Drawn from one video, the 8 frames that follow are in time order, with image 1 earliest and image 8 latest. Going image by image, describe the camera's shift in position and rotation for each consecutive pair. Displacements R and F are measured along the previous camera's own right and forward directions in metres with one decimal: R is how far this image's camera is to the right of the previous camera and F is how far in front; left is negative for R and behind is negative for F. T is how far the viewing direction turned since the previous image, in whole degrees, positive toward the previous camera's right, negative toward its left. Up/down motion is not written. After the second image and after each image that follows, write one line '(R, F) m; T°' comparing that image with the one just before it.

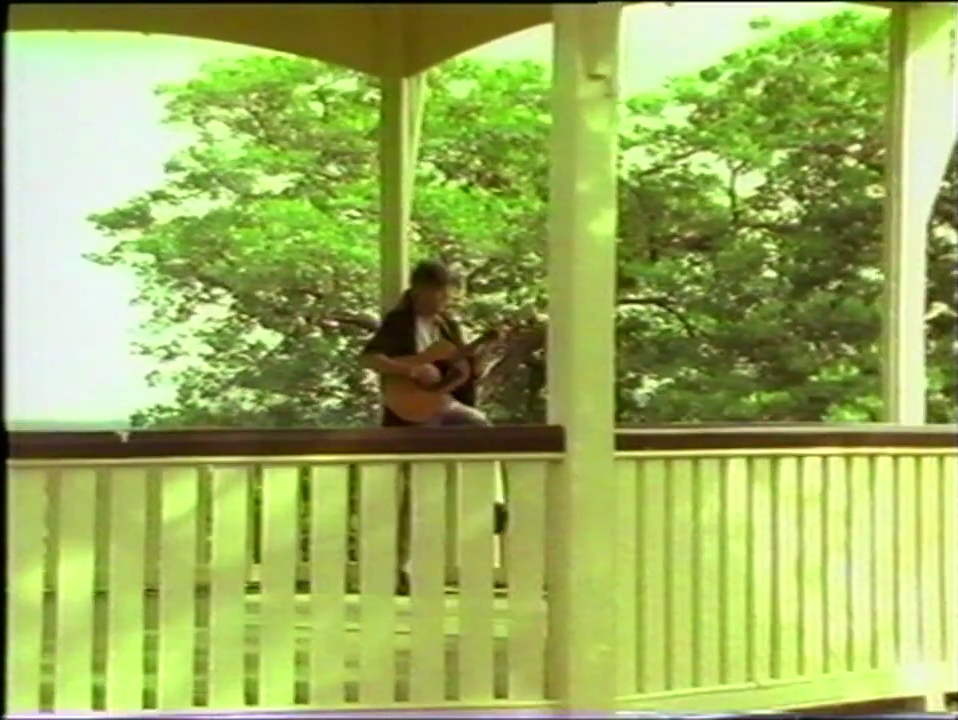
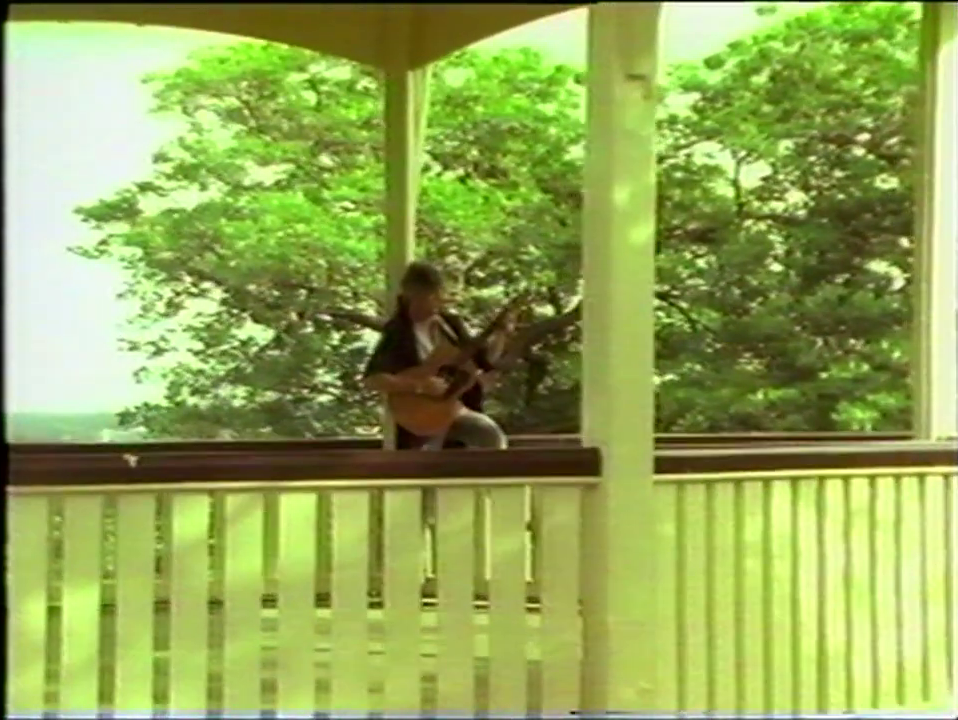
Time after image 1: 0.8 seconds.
(-0.1, +0.4) m; 0°
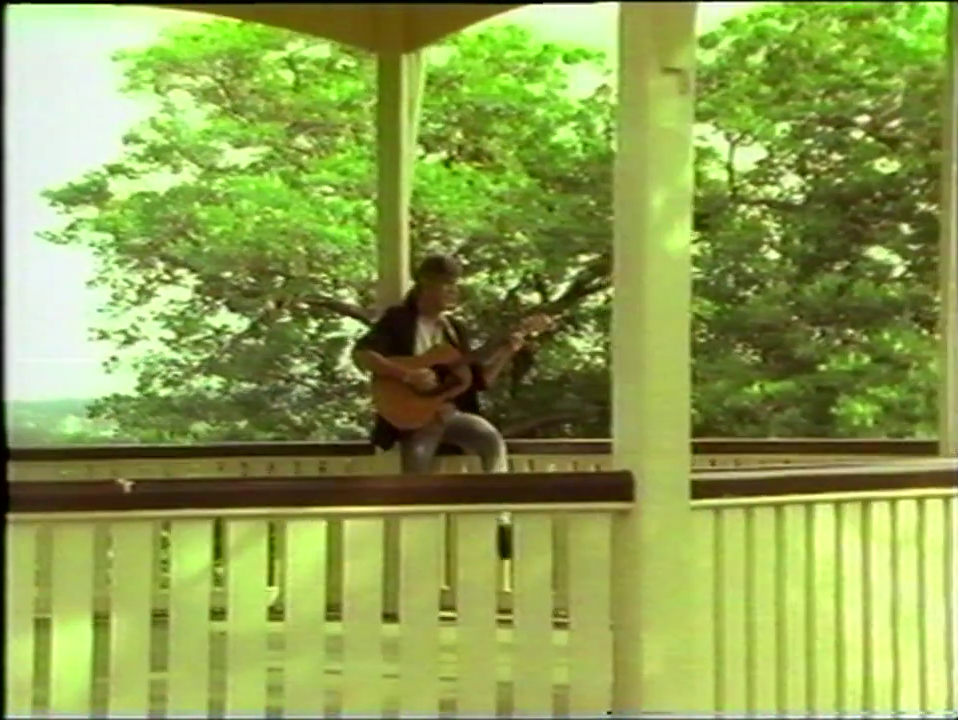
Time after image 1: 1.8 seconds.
(-0.1, +0.5) m; +1°
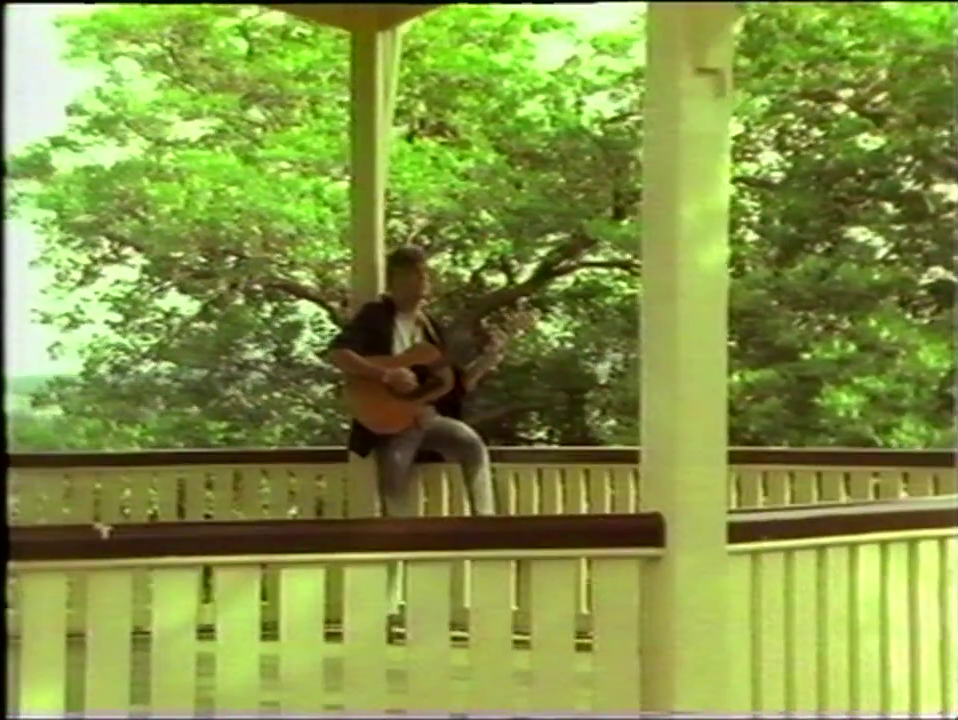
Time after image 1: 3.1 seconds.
(-0.1, +0.6) m; +2°
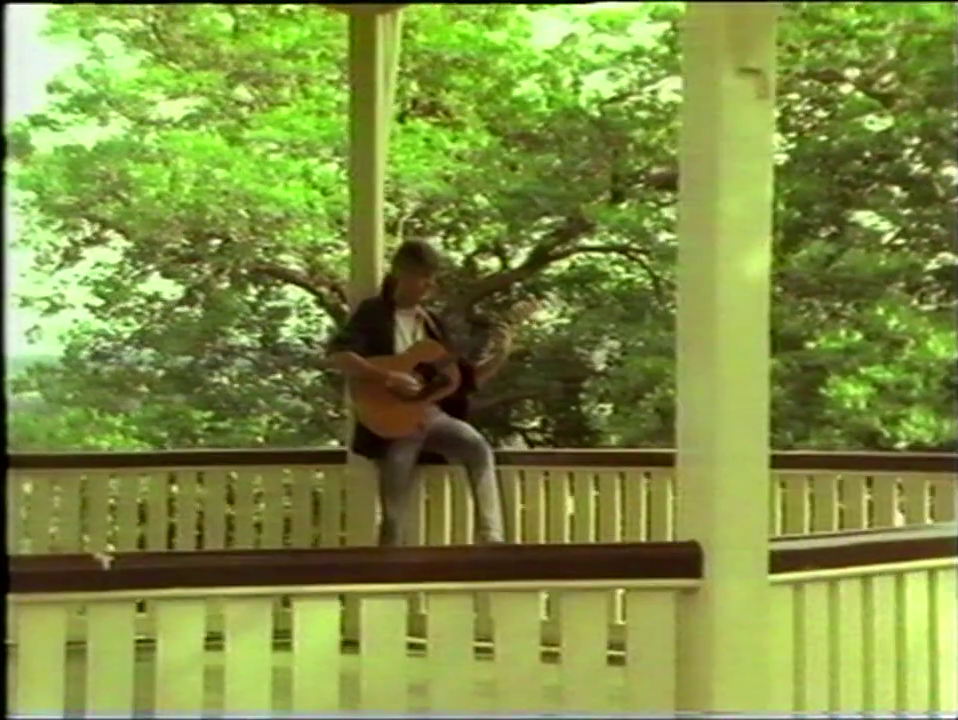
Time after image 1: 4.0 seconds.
(-0.1, +0.3) m; +1°
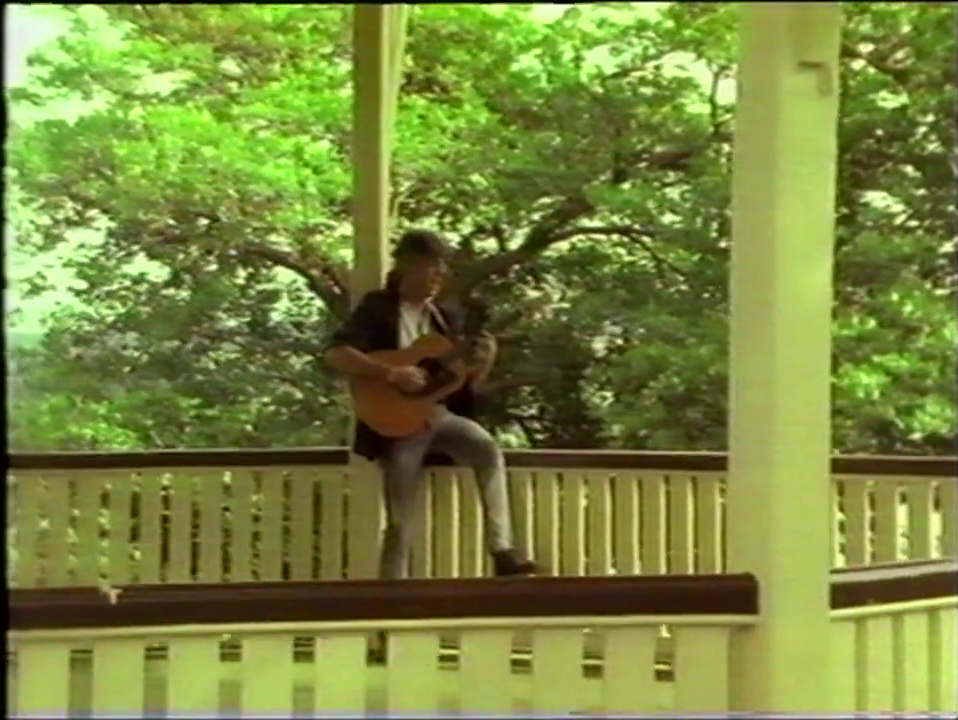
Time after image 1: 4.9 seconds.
(-0.1, +0.4) m; 0°
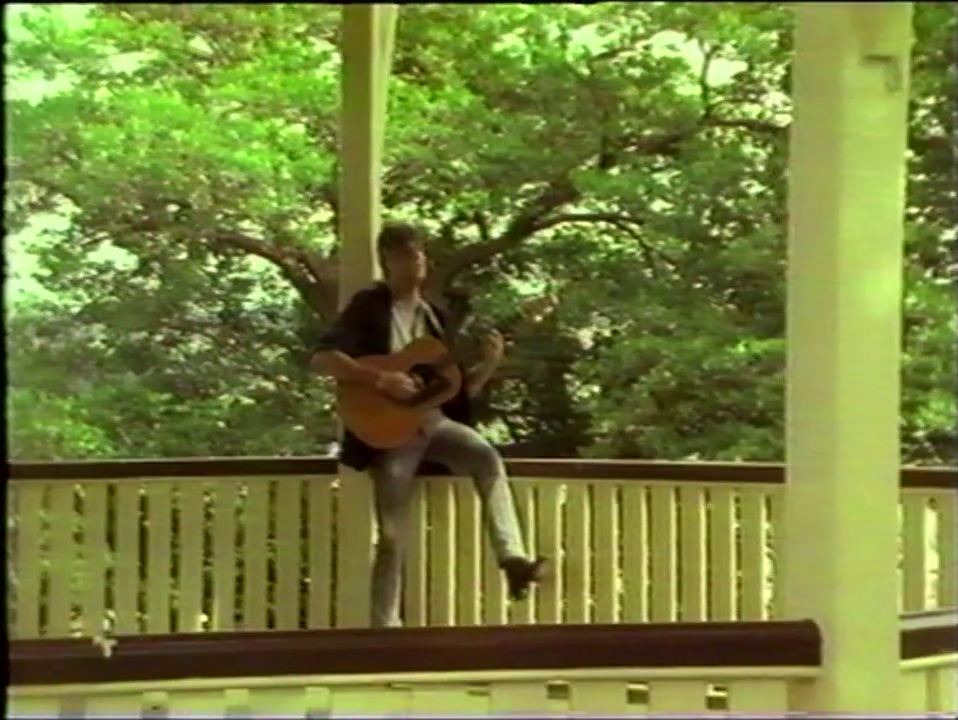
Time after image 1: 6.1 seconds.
(-0.1, +0.4) m; +1°
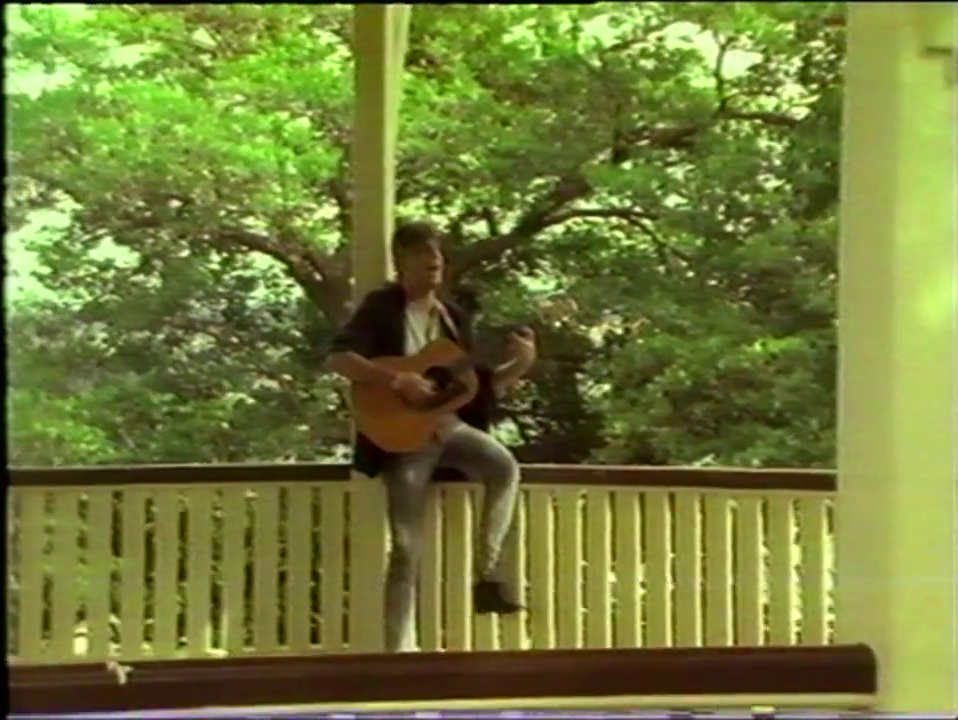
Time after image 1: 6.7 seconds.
(0.0, +0.2) m; 0°
